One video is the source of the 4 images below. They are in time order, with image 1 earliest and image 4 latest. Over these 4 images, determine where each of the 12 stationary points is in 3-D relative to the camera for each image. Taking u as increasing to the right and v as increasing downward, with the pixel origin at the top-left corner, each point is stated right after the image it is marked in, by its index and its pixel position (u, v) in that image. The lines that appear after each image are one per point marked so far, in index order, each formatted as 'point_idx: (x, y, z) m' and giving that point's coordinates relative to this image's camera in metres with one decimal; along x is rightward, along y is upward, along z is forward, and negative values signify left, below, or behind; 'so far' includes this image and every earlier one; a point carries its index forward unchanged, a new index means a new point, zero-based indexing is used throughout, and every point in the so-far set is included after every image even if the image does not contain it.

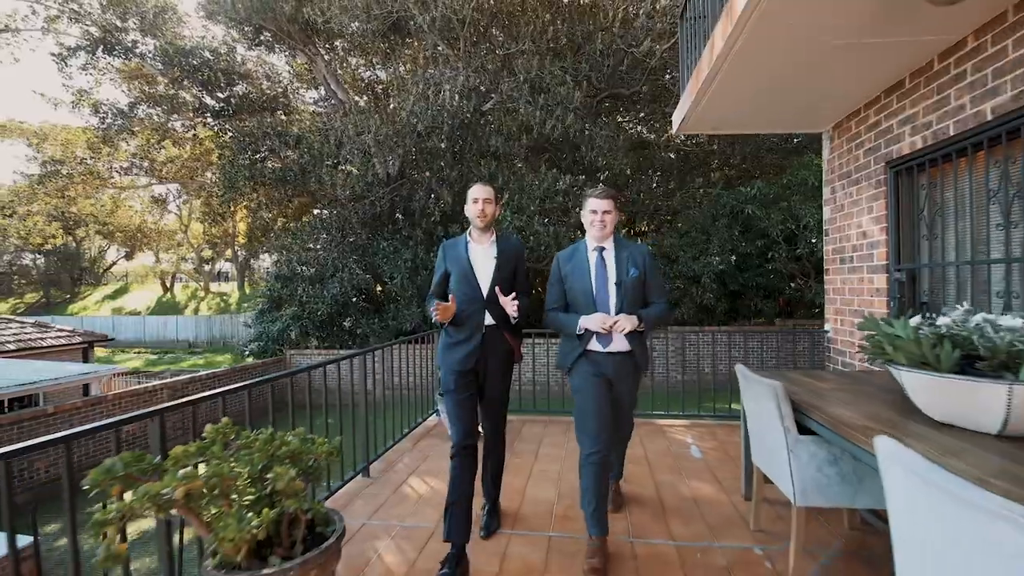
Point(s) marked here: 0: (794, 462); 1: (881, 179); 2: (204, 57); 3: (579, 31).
0: (+1.2, -0.8, +1.8) m
1: (+2.9, +0.8, +3.2) m
2: (-10.0, +7.4, +12.1) m
3: (+1.7, +6.4, +9.6) m
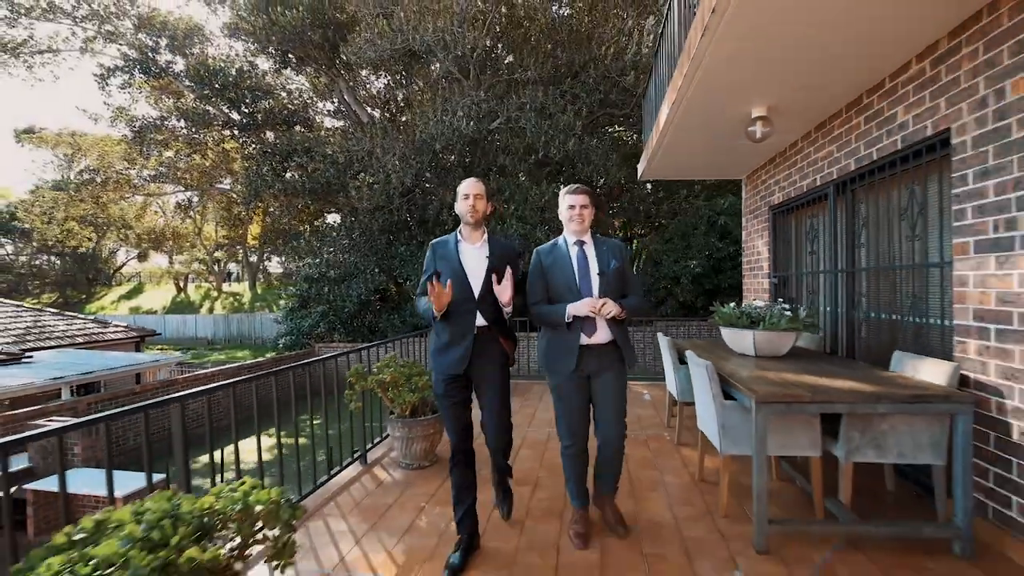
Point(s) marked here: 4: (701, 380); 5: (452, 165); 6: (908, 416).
0: (+1.4, -0.8, +3.4) m
1: (+3.0, +0.8, +4.8) m
2: (-9.9, +7.4, +13.8) m
3: (+1.8, +6.4, +11.2) m
4: (+1.2, -0.6, +2.6) m
5: (-1.8, +3.7, +12.0) m
6: (+2.1, -0.7, +2.2) m
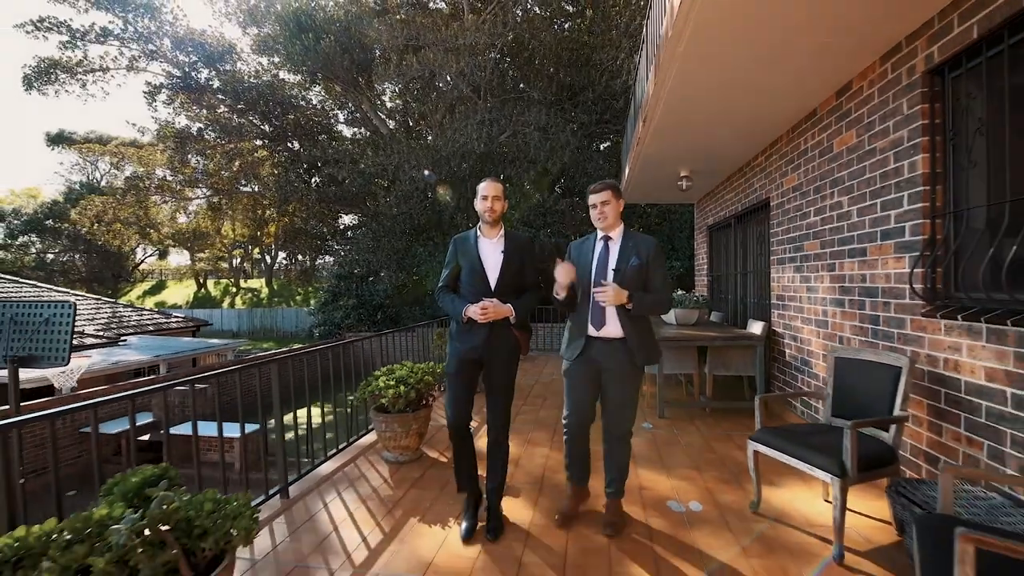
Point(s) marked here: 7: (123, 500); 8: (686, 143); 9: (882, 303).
0: (+1.6, -0.7, +5.5) m
1: (+3.3, +0.9, +6.9) m
2: (-9.6, +7.6, +15.8) m
3: (+2.1, +6.6, +13.2) m
4: (+1.4, -0.5, +4.7) m
5: (-1.5, +3.9, +14.0) m
6: (+2.4, -0.6, +4.2) m
7: (-1.5, -0.8, +1.6) m
8: (+1.9, +1.6, +4.5) m
9: (+2.5, -0.1, +2.7) m
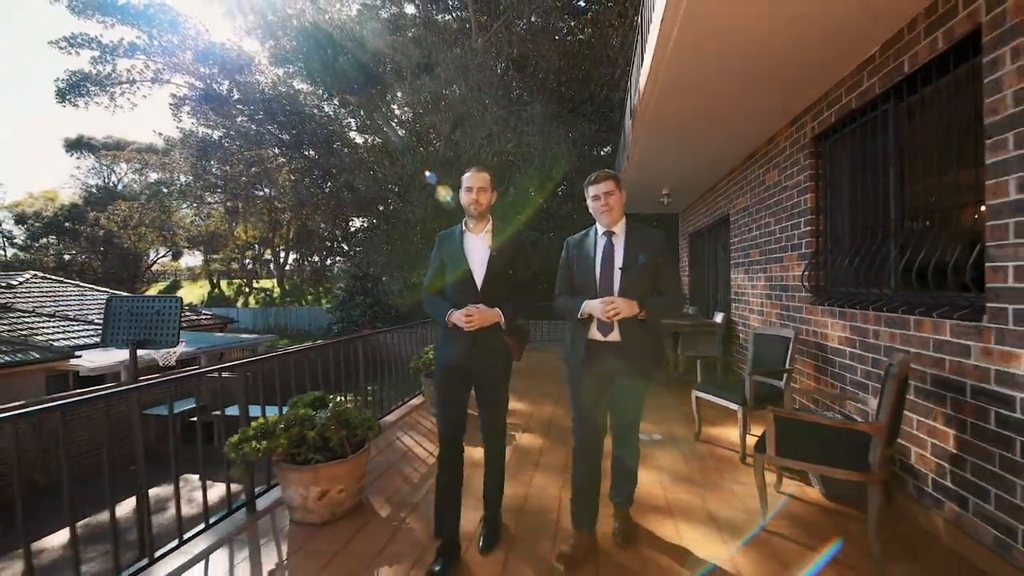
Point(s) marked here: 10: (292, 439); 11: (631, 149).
0: (+1.8, -0.7, +6.6) m
1: (+3.5, +0.9, +8.0) m
2: (-9.3, +7.6, +17.0) m
3: (+2.3, +6.6, +14.3) m
4: (+1.6, -0.5, +5.8) m
5: (-1.3, +3.9, +15.1) m
6: (+2.5, -0.6, +5.3) m
7: (-1.4, -0.8, +2.7) m
8: (+2.1, +1.6, +5.6) m
9: (+2.7, -0.1, +3.8) m
10: (-1.4, -0.9, +2.5) m
11: (+1.5, +1.7, +5.2) m
